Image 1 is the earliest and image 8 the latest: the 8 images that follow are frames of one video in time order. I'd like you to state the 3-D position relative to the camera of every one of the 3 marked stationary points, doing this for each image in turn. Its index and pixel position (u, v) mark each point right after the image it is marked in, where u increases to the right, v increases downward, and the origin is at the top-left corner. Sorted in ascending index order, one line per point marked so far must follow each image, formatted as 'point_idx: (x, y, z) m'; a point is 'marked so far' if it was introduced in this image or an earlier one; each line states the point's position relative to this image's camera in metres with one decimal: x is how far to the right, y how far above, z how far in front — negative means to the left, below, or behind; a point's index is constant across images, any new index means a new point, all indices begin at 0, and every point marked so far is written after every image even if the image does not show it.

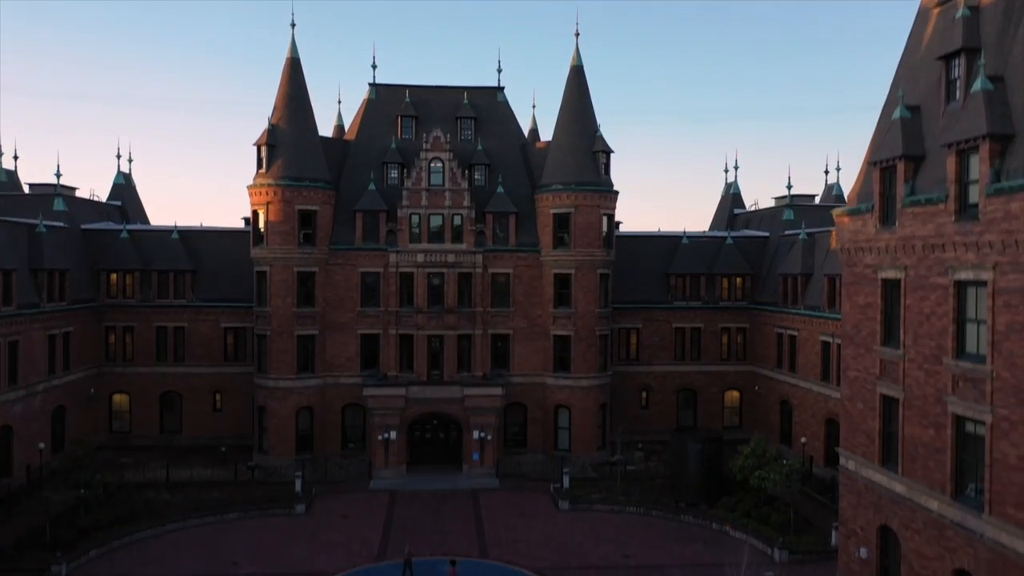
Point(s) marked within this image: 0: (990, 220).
0: (+9.0, +1.3, +16.2) m
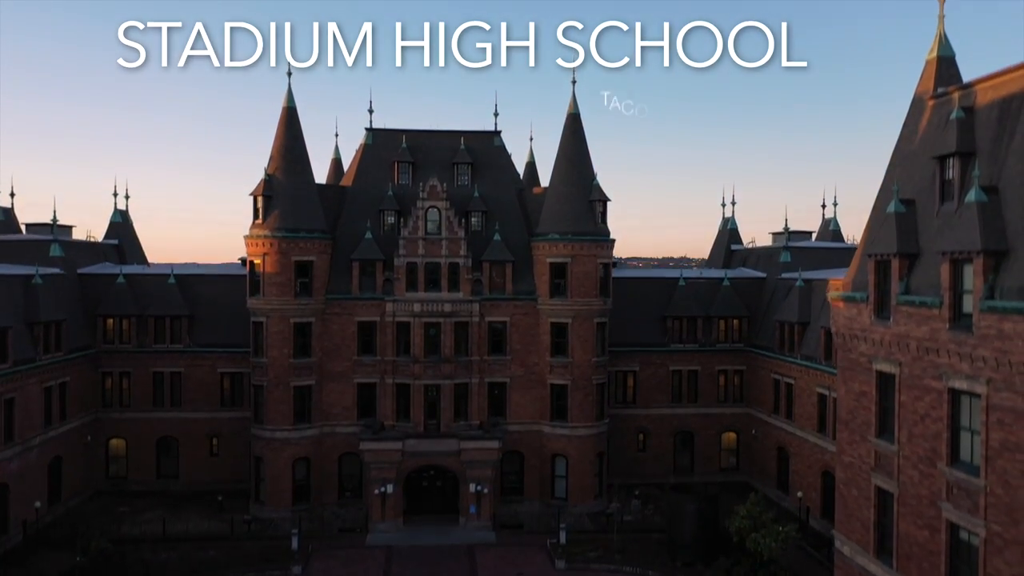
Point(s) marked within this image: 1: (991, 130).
0: (+8.9, -0.9, +16.2) m
1: (+9.8, +3.3, +17.7) m
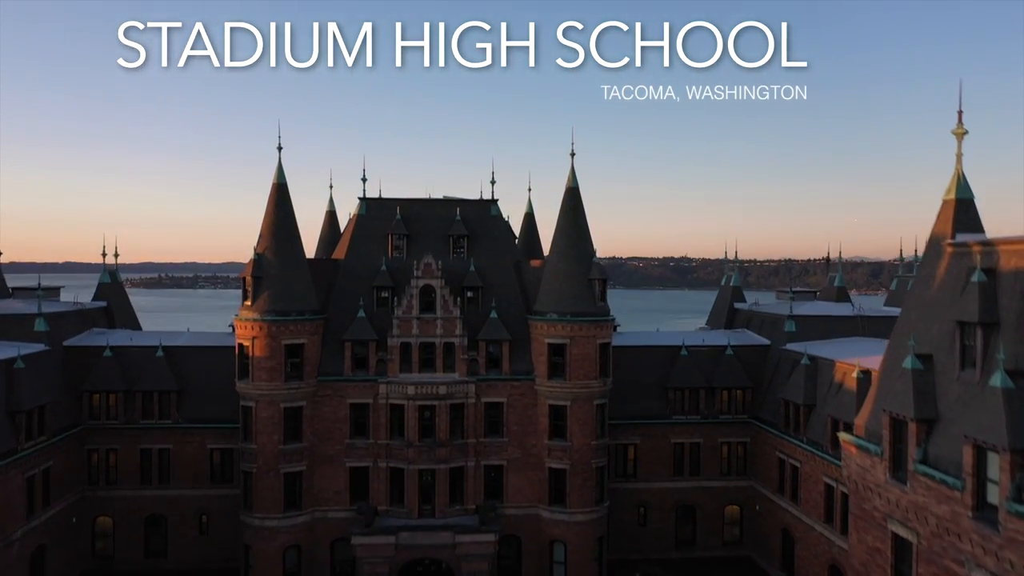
0: (+8.7, -4.4, +15.0) m
1: (+9.7, -0.2, +16.5) m
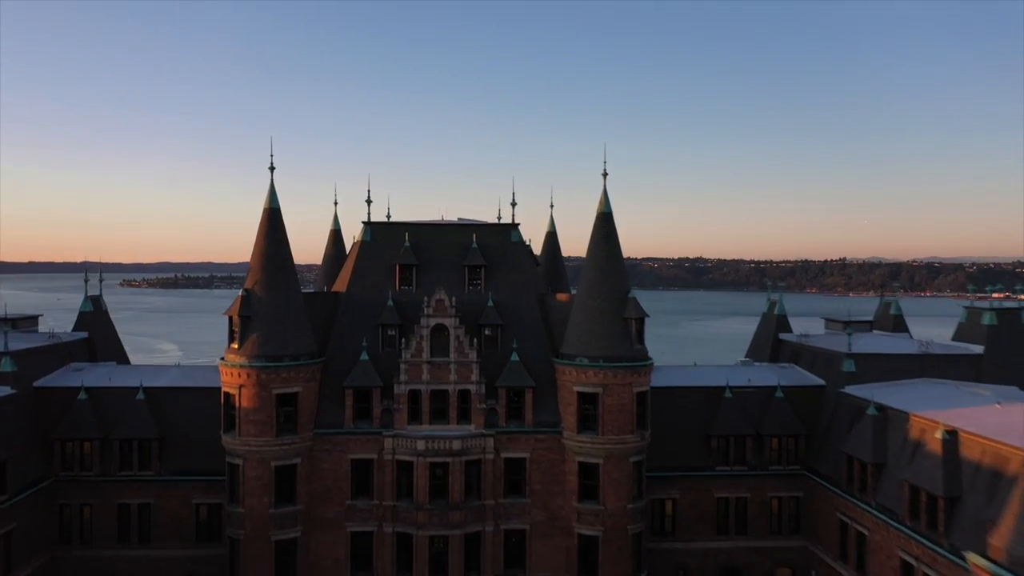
0: (+9.3, -5.9, +10.2) m
1: (+10.2, -1.7, +11.7) m
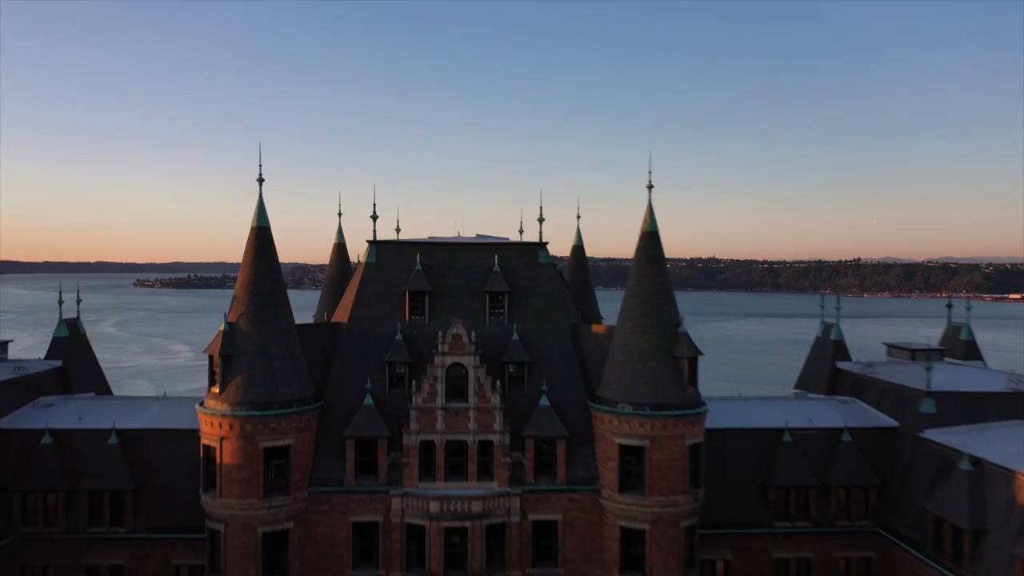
0: (+9.9, -6.9, +5.2) m
1: (+10.9, -2.8, +6.7) m
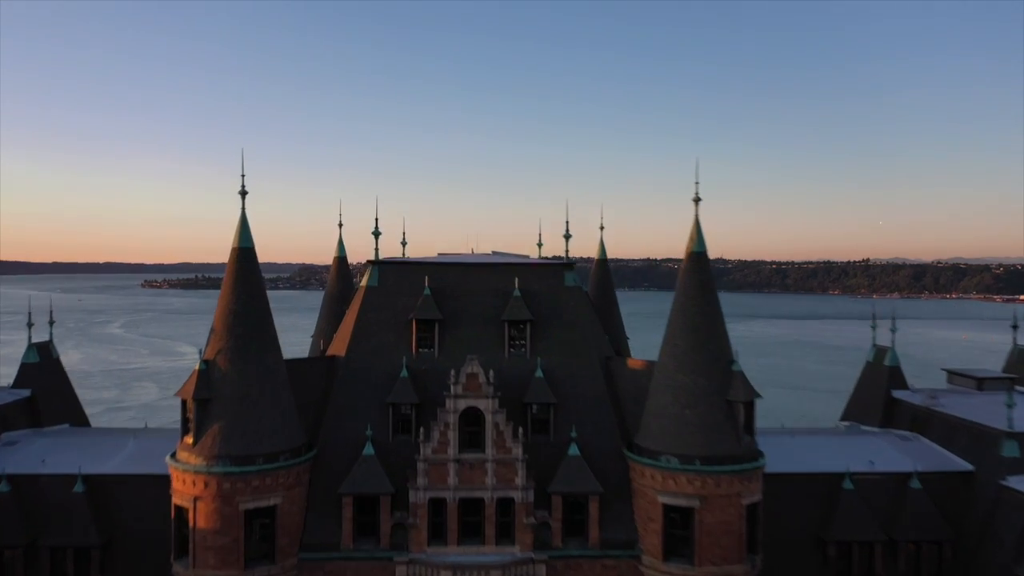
0: (+10.4, -7.8, +1.1) m
1: (+11.4, -3.6, +2.5) m
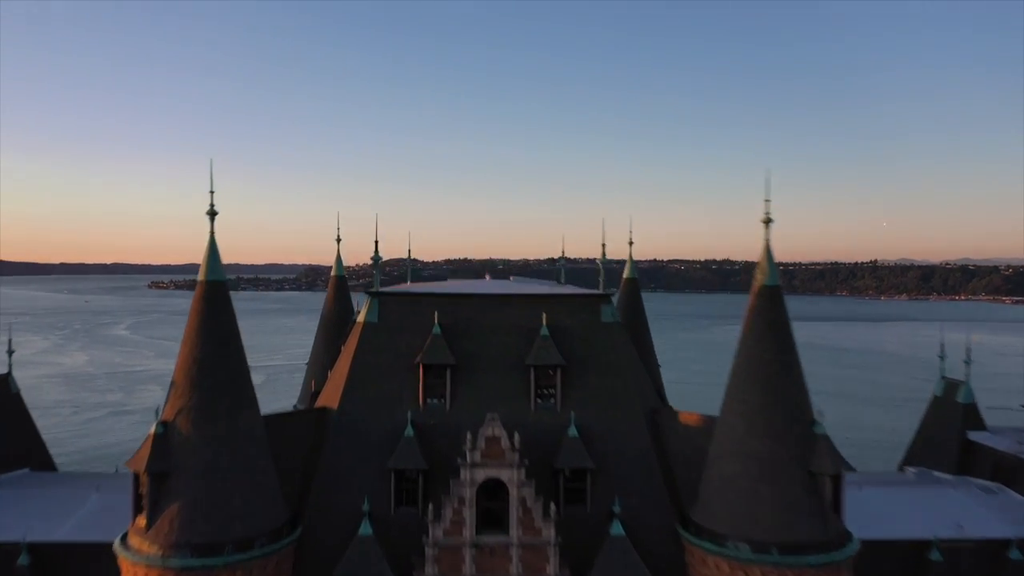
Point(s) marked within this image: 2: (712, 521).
0: (+10.9, -8.7, -3.5) m
1: (+11.9, -4.6, -2.1) m
2: (+4.4, -5.2, +19.1) m
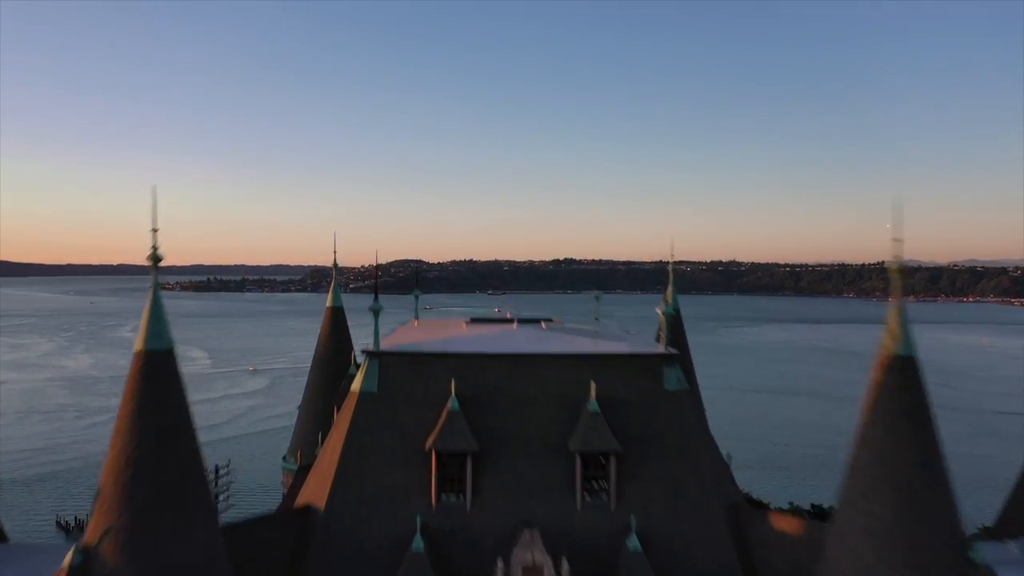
0: (+11.5, -9.9, -8.6) m
1: (+12.6, -5.8, -7.2) m
2: (+5.2, -6.4, +14.0) m
